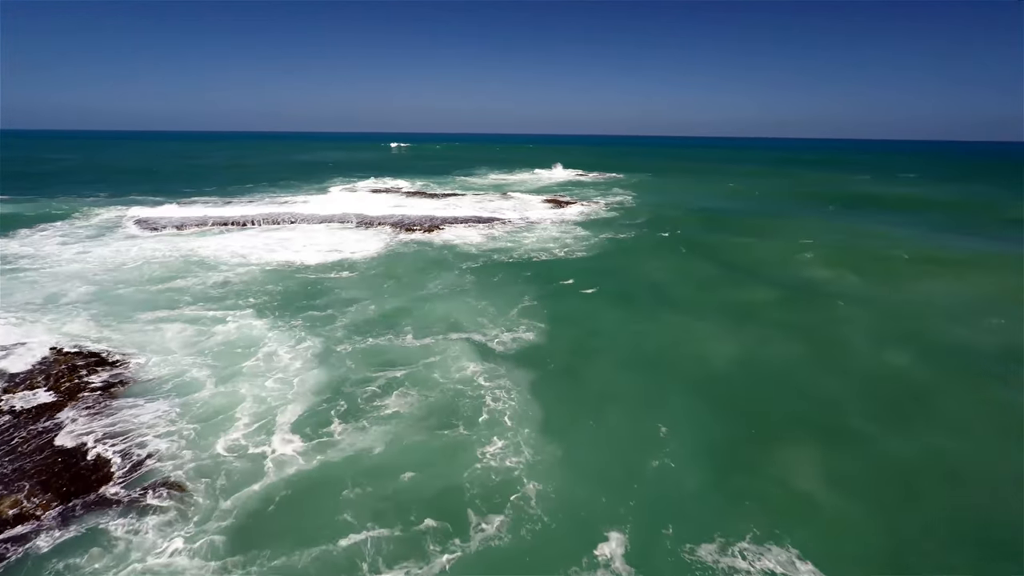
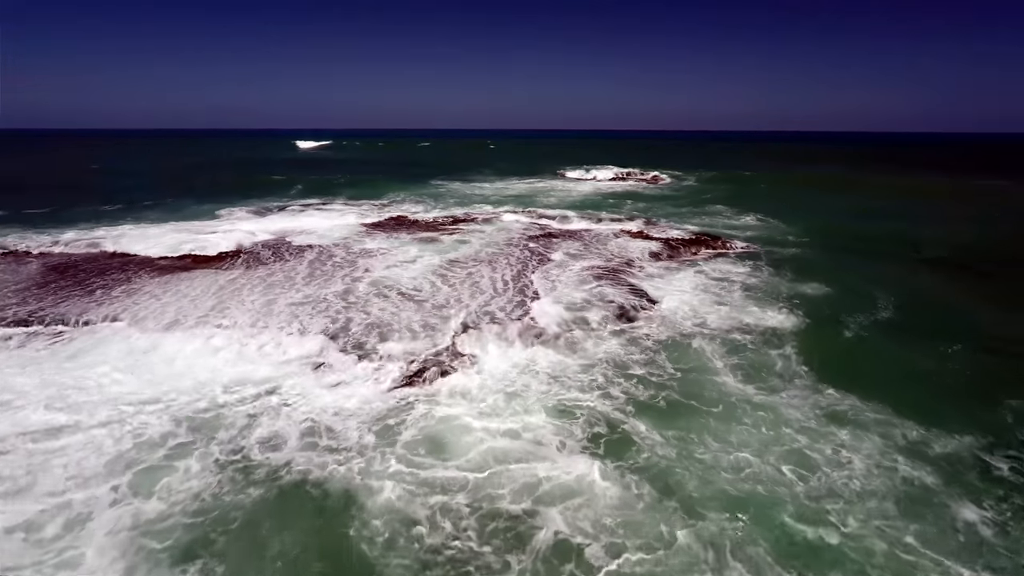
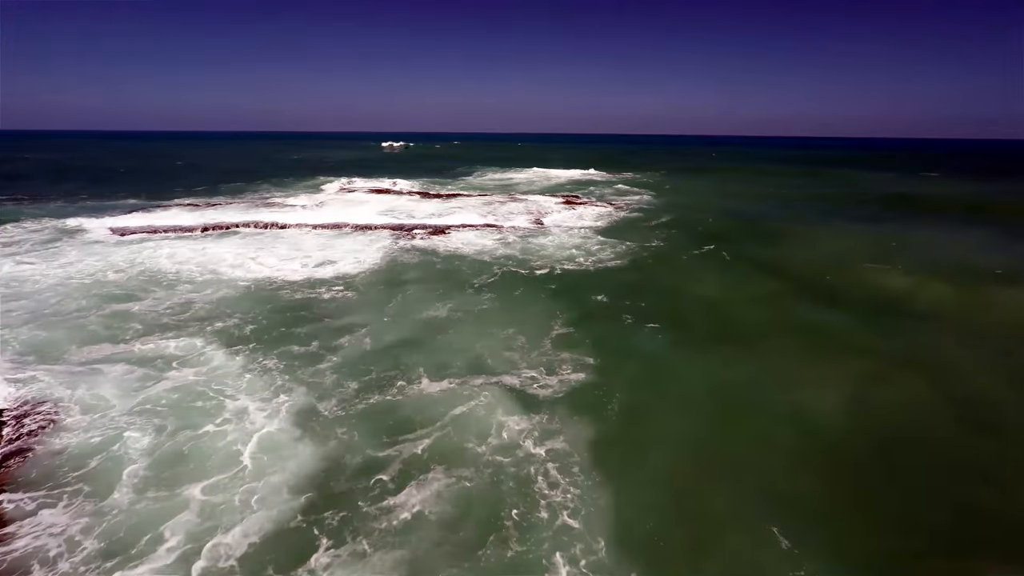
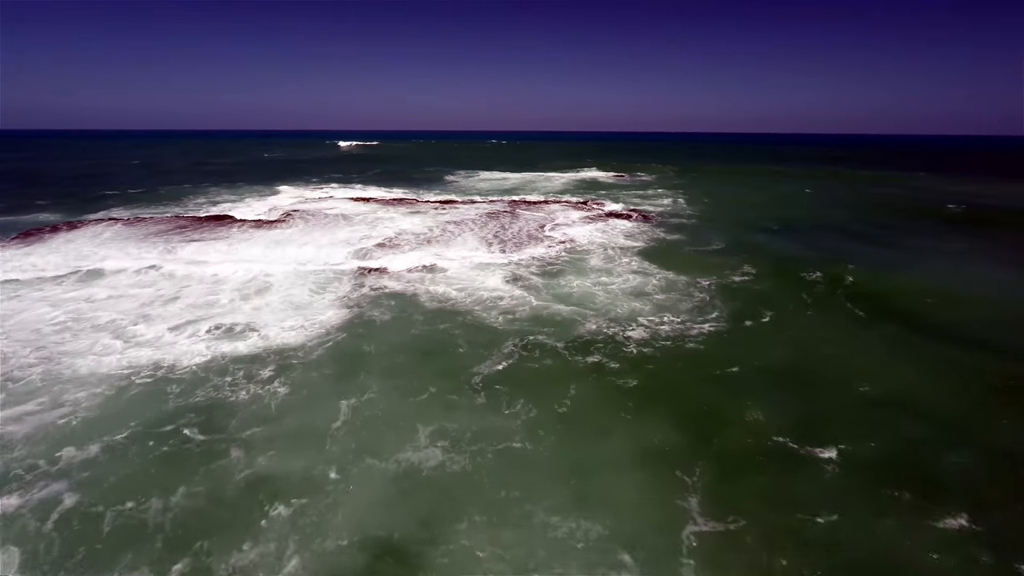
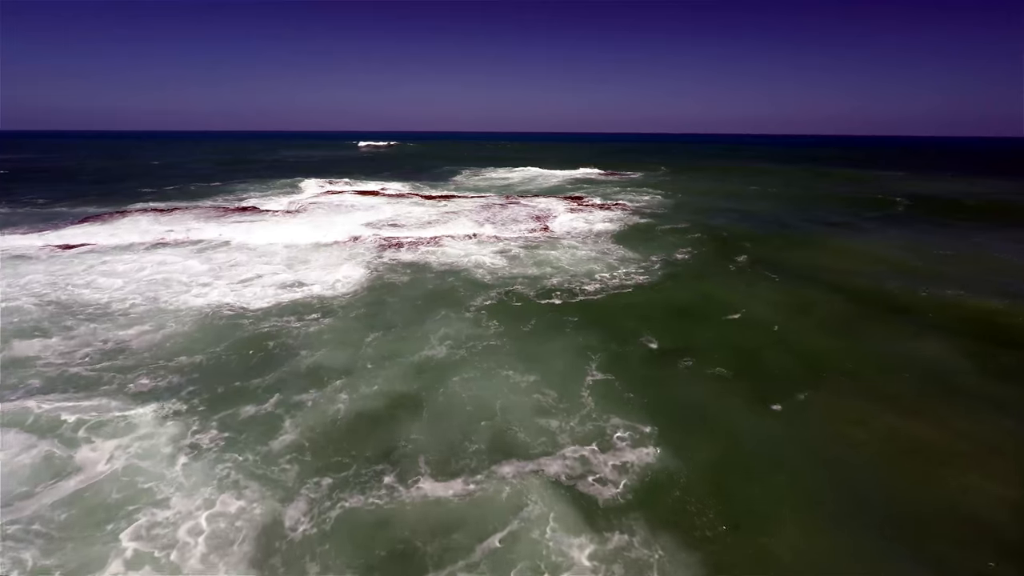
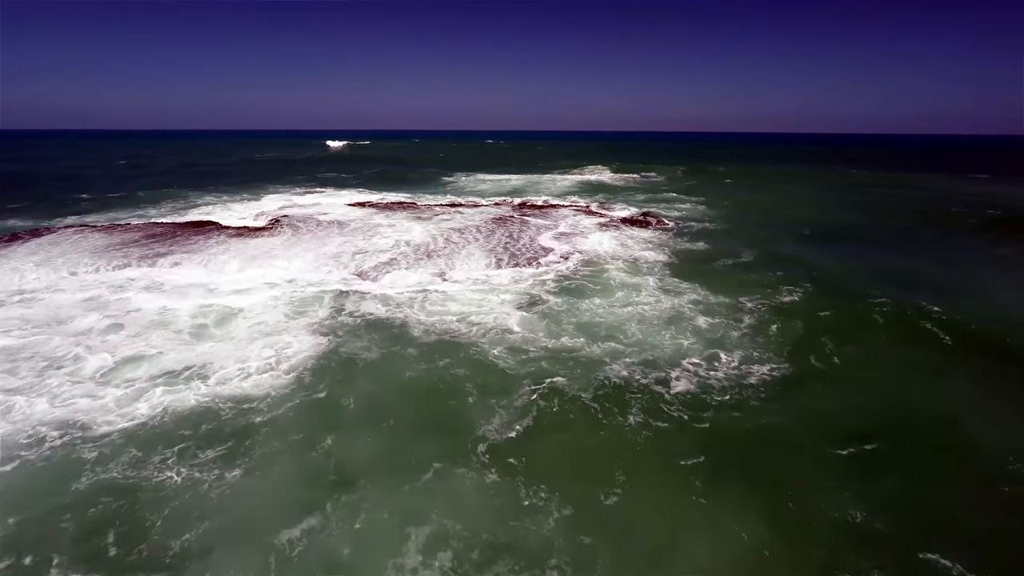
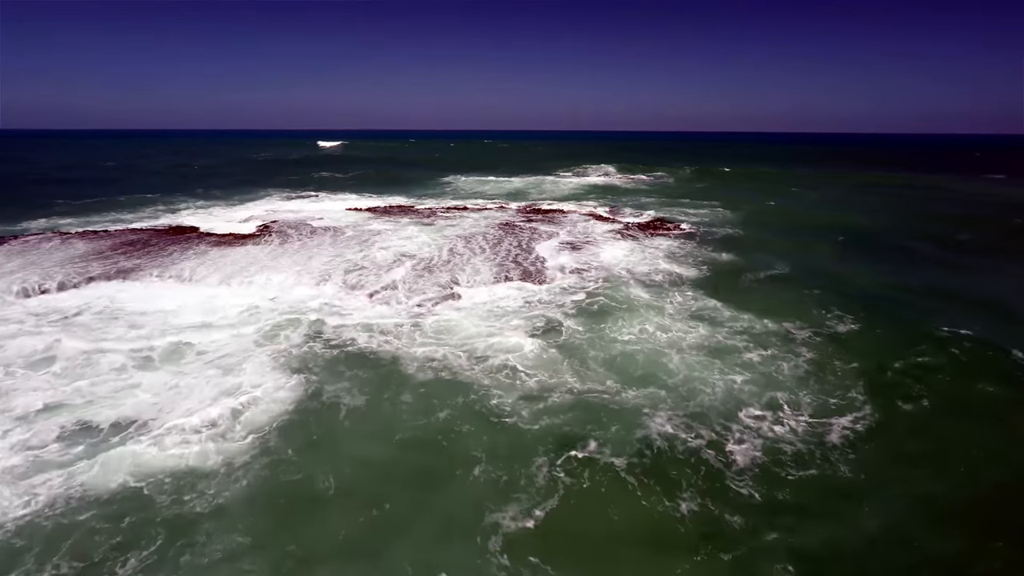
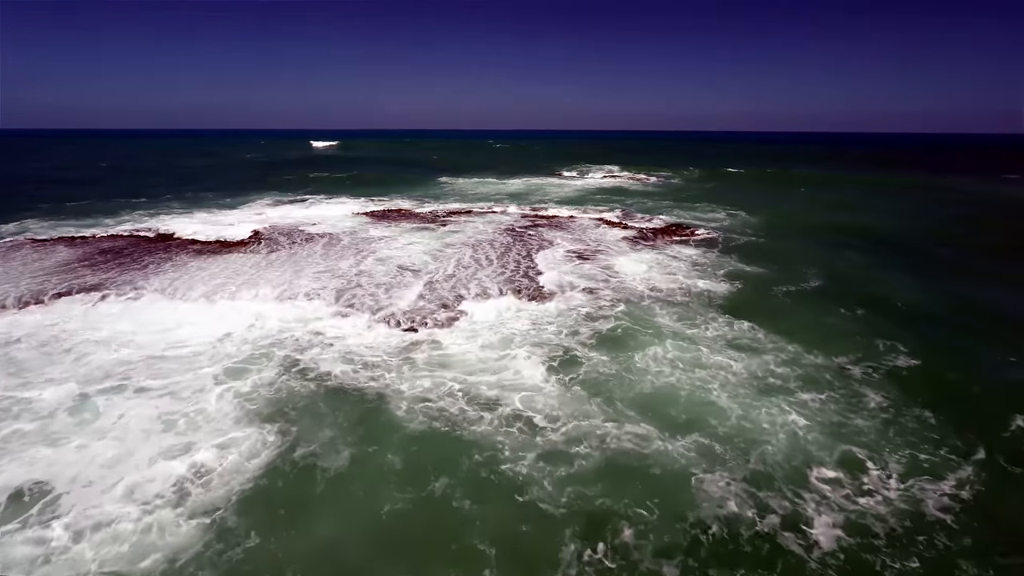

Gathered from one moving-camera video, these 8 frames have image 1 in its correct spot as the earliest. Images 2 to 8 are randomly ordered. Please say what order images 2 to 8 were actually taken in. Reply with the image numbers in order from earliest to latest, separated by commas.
3, 5, 4, 6, 7, 8, 2
